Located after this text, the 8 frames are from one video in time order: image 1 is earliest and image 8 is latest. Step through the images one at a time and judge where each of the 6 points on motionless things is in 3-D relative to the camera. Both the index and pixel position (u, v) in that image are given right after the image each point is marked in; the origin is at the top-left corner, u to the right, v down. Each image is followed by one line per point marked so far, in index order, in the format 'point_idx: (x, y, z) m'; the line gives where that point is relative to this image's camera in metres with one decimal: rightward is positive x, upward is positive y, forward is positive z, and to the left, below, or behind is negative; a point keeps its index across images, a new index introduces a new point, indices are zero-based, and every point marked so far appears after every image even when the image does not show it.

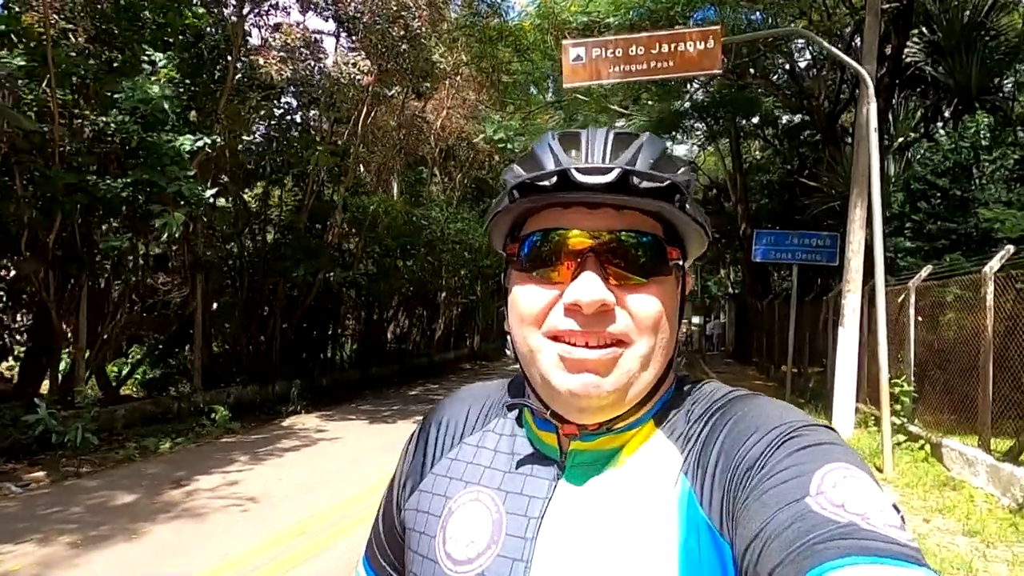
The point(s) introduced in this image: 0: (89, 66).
0: (-6.5, +3.4, +8.2) m
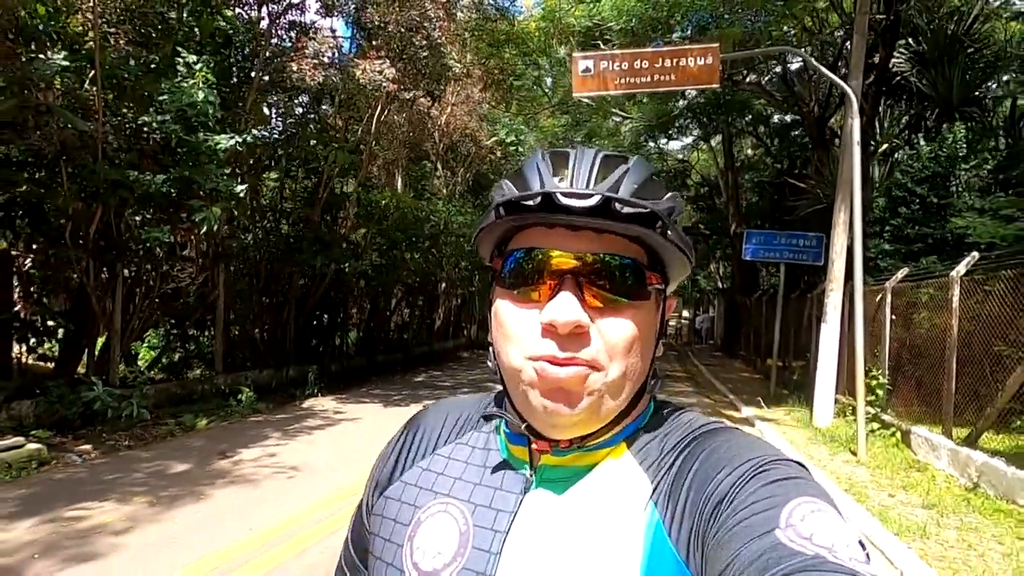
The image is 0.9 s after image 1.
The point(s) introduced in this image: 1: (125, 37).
0: (-6.2, +3.6, +8.7) m
1: (-6.4, +4.2, +8.8) m
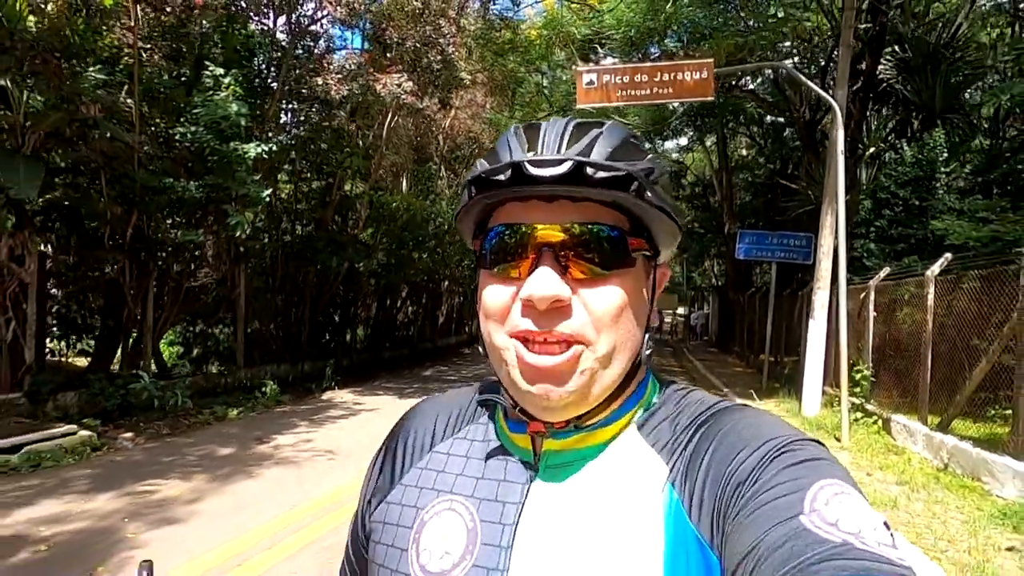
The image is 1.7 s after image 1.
0: (-6.0, +3.6, +9.3) m
1: (-6.2, +4.2, +9.4) m
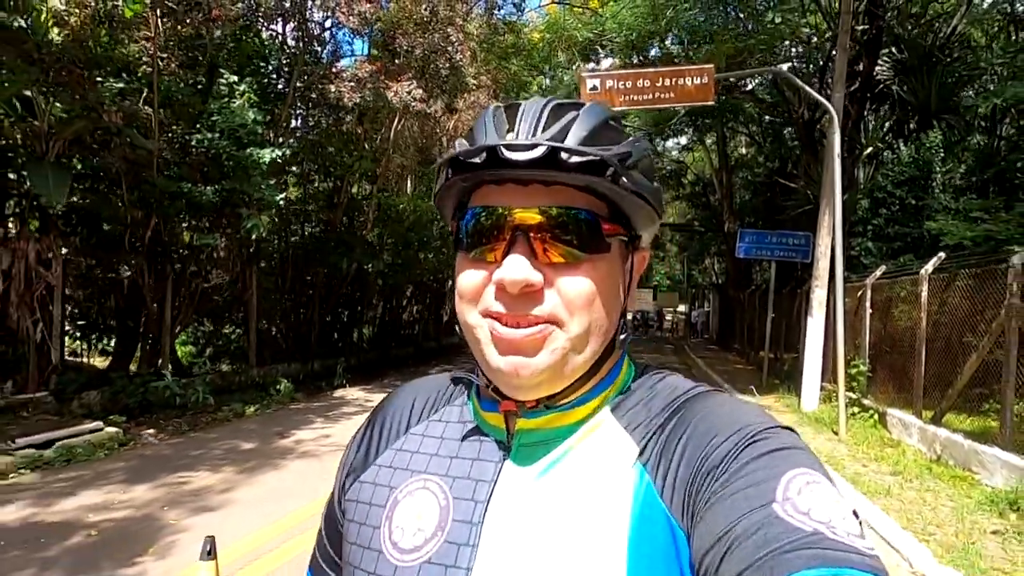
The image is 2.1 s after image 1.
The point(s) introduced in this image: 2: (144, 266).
0: (-5.9, +3.6, +9.6) m
1: (-6.1, +4.1, +9.7) m
2: (-7.1, +0.4, +10.3) m
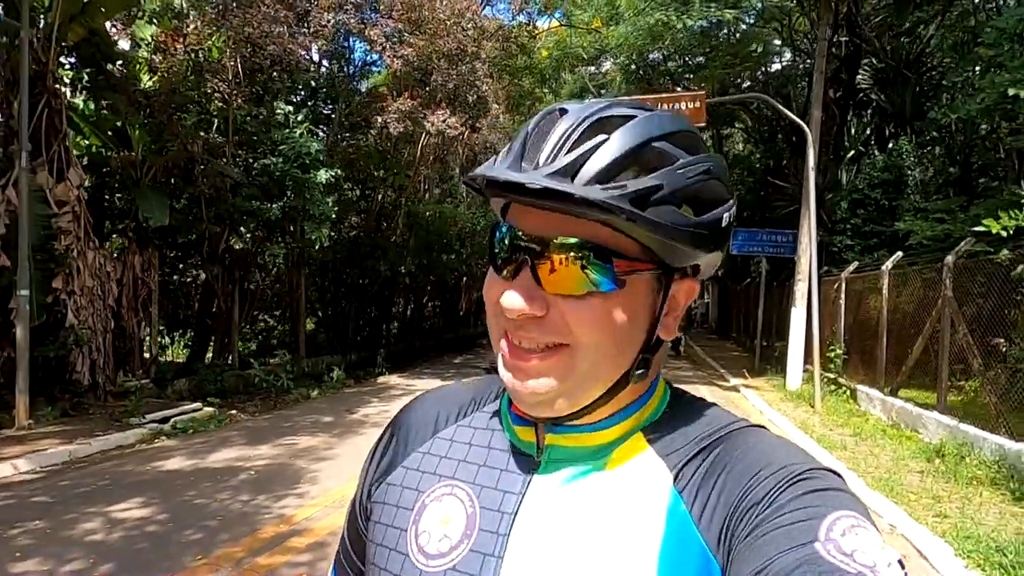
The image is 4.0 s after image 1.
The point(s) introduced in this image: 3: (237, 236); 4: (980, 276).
0: (-5.5, +3.5, +11.3) m
1: (-5.7, +4.1, +11.3) m
2: (-6.6, +0.4, +12.0) m
3: (-6.1, +1.2, +11.9) m
4: (+7.3, +0.2, +8.3) m
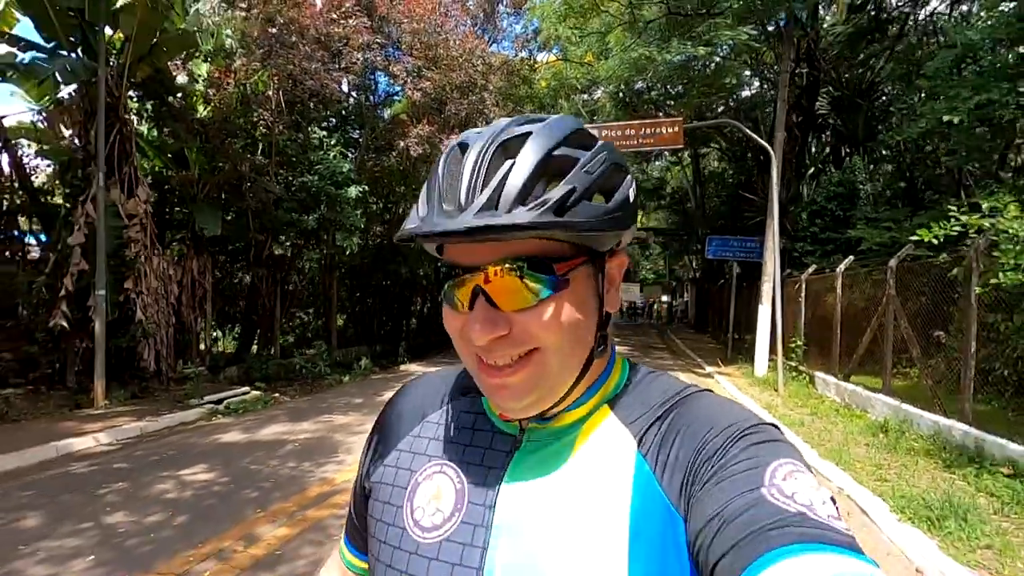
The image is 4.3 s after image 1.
0: (-5.3, +3.4, +12.9) m
1: (-5.6, +4.0, +12.9) m
2: (-6.5, +0.3, +13.5) m
3: (-5.9, +1.1, +13.4) m
4: (+7.4, +0.2, +9.7) m
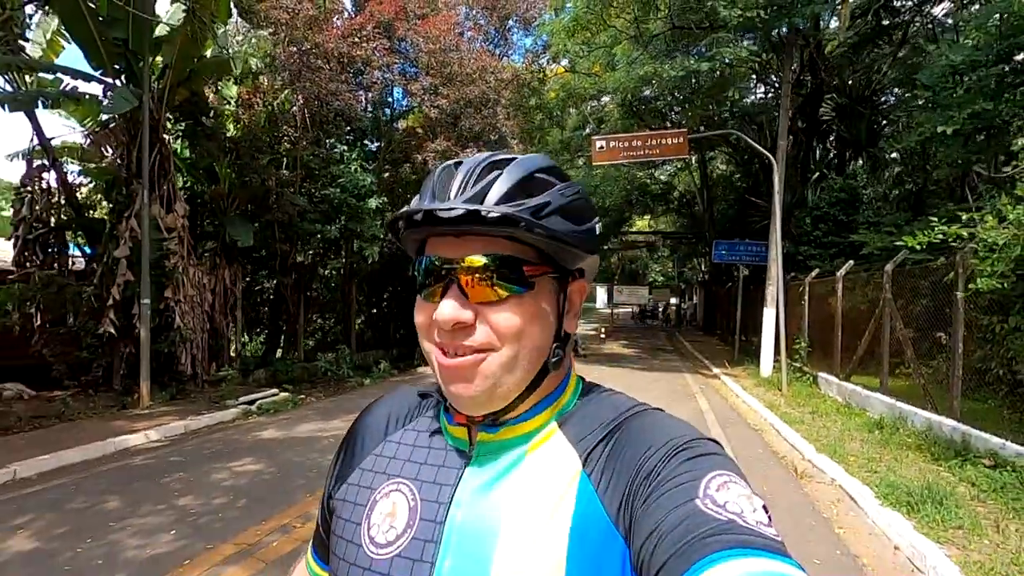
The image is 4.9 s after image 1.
0: (-5.0, +3.2, +13.6) m
1: (-5.3, +3.8, +13.6) m
2: (-6.1, +0.1, +14.2) m
3: (-5.6, +0.9, +14.1) m
4: (+7.7, +0.1, +10.2) m
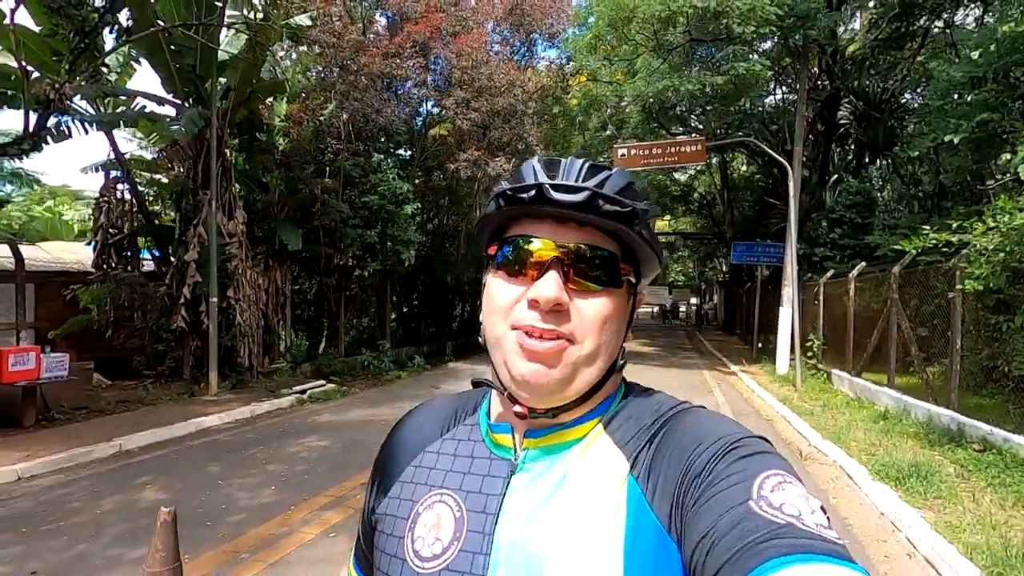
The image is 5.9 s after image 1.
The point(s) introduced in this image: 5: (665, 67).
0: (-4.3, +3.2, +14.7) m
1: (-4.5, +3.8, +14.8) m
2: (-5.4, +0.1, +15.4) m
3: (-4.9, +0.9, +15.2) m
4: (+8.3, +0.1, +10.8) m
5: (+5.1, +7.3, +17.7) m
